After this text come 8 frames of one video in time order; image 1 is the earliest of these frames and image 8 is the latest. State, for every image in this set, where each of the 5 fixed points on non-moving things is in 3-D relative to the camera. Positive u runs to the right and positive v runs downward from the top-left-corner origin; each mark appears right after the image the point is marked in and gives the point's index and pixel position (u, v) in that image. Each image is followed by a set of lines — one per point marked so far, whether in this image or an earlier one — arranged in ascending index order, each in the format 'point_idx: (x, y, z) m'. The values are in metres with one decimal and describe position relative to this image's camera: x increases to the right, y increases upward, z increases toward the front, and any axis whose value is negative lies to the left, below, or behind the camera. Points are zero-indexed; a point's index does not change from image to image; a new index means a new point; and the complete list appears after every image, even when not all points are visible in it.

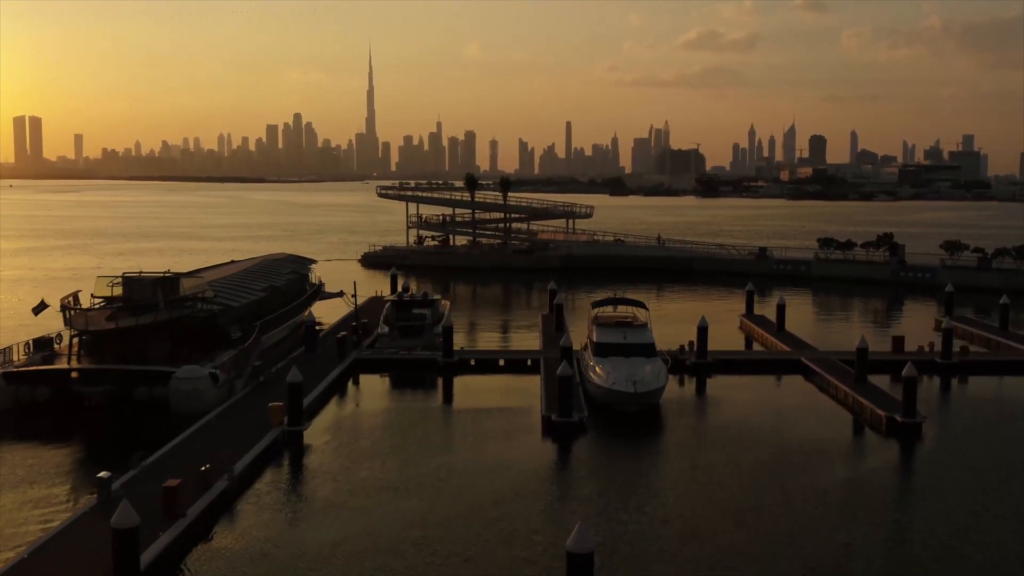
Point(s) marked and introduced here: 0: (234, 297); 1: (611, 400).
0: (-4.9, -0.2, +19.3) m
1: (+1.4, -1.5, +15.1) m
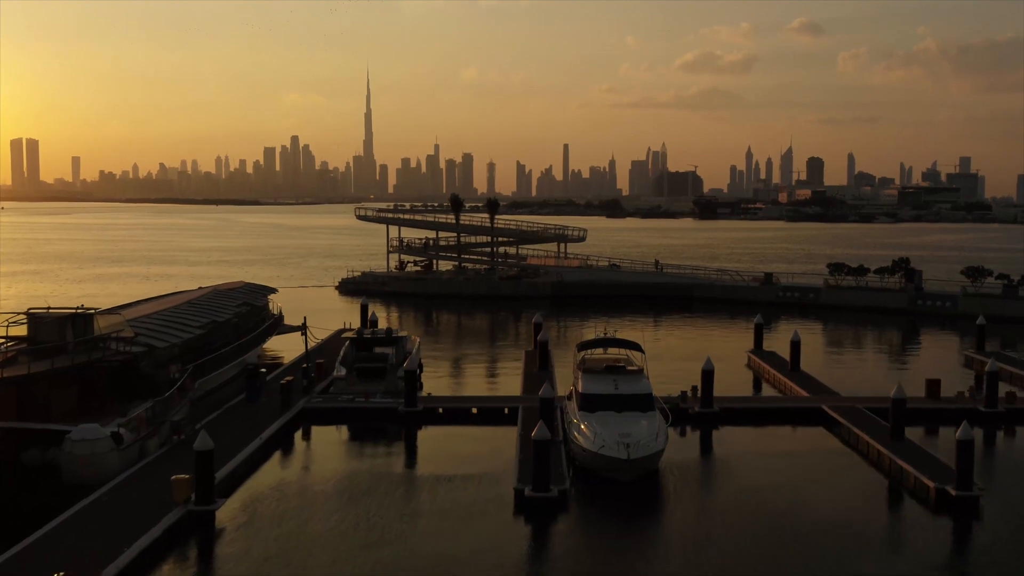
0: (-5.2, -0.7, +16.6) m
1: (+1.0, -2.0, +12.4) m
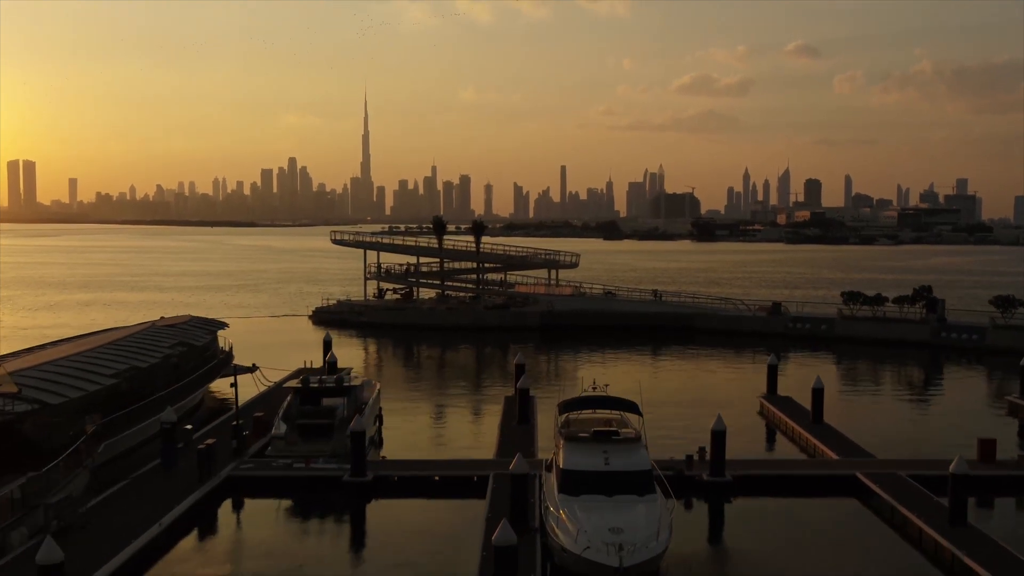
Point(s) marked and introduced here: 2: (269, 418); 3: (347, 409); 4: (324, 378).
0: (-5.6, -1.3, +13.8) m
1: (+0.6, -2.5, +9.6) m
2: (-3.4, -1.8, +15.5) m
3: (-2.3, -1.7, +15.3) m
4: (-2.7, -1.3, +15.8) m
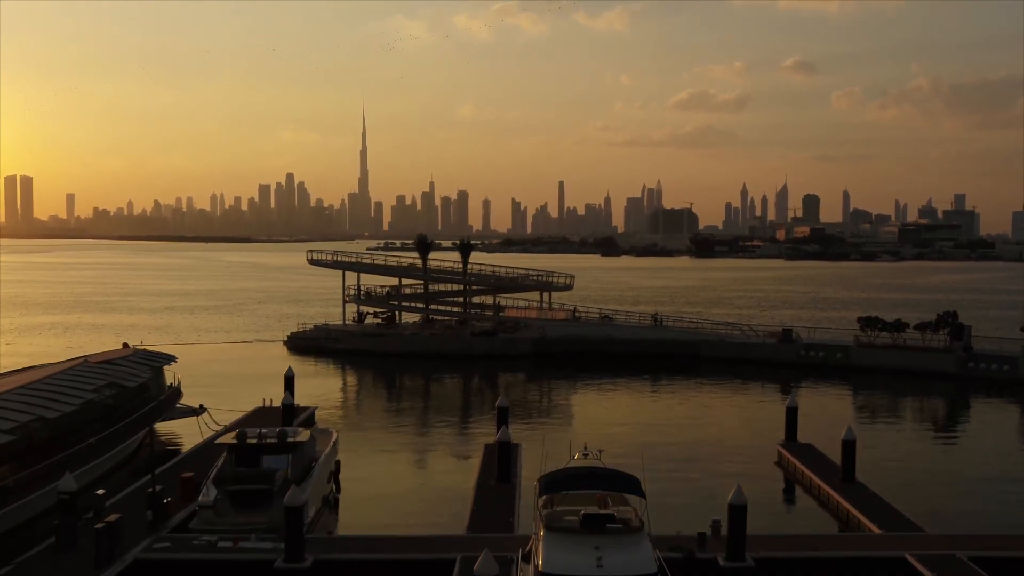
0: (-5.9, -1.7, +11.3) m
1: (+0.3, -2.8, +7.1) m
2: (-3.7, -2.3, +13.0) m
3: (-2.6, -2.1, +12.8) m
4: (-3.0, -1.7, +13.3) m
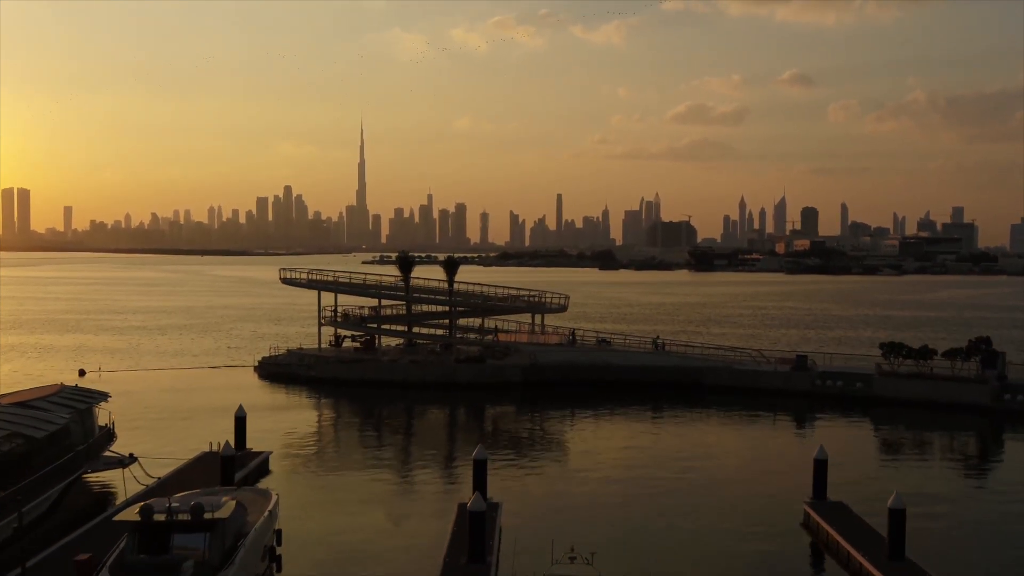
0: (-6.1, -2.0, +8.7) m
1: (+0.1, -3.1, +4.5) m
2: (-3.9, -2.6, +10.5) m
3: (-2.8, -2.5, +10.3) m
4: (-3.2, -2.1, +10.7) m
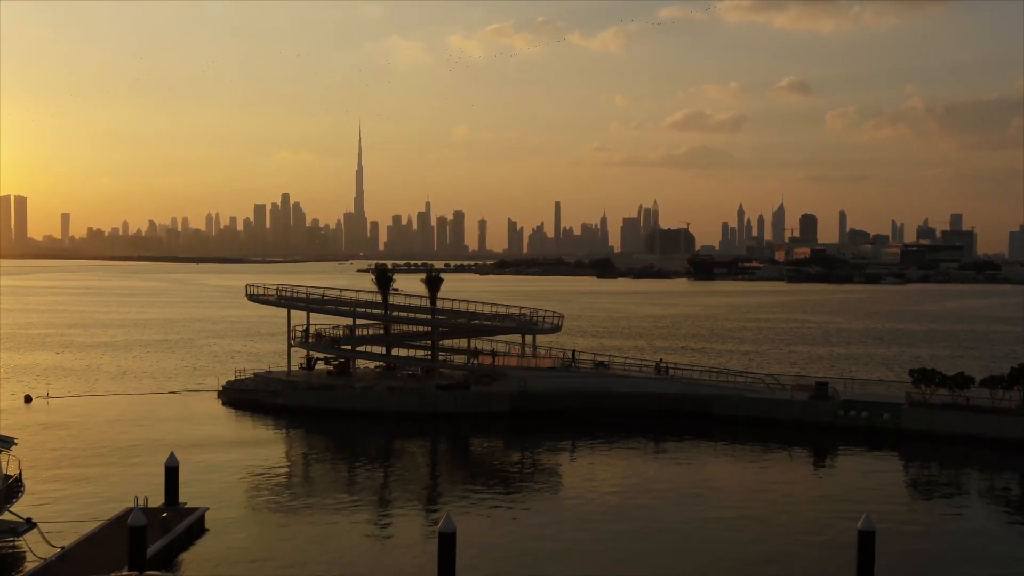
0: (-6.4, -2.3, +5.9) m
1: (-0.2, -3.4, +1.8) m
2: (-4.2, -2.9, +7.7) m
3: (-3.1, -2.8, +7.5) m
4: (-3.5, -2.4, +8.0) m
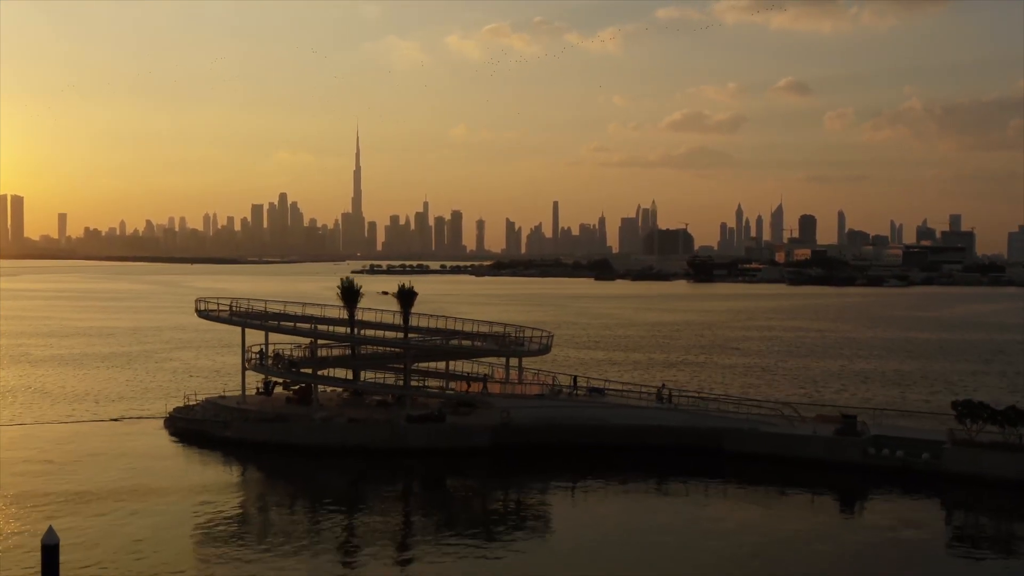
0: (-6.7, -2.7, +2.8) m
1: (-0.5, -3.7, -1.4) m
2: (-4.6, -3.3, +4.5) m
3: (-3.4, -3.1, +4.4) m
4: (-3.9, -2.8, +4.8) m
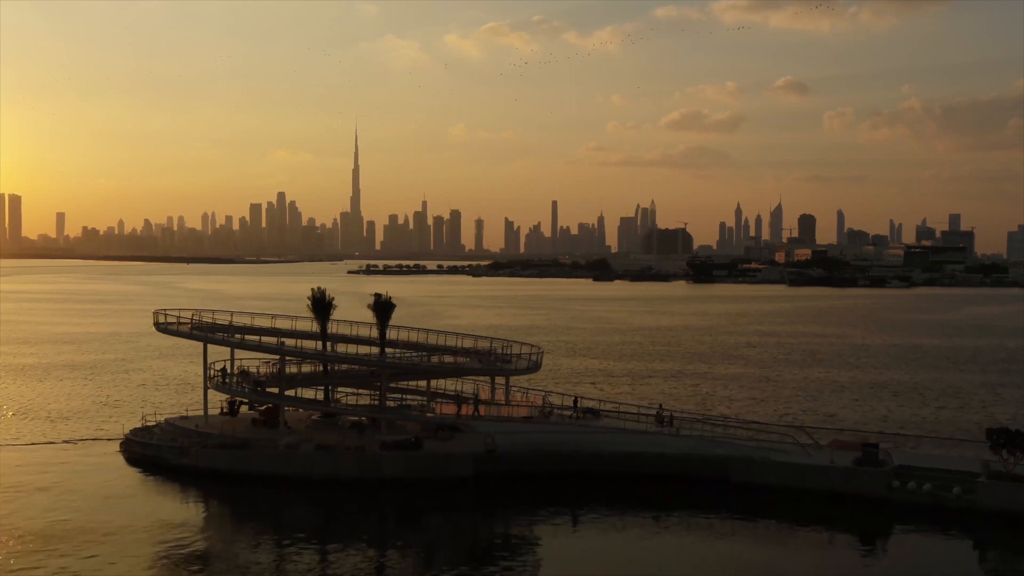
0: (-7.0, -2.9, +0.7) m
1: (-0.8, -4.0, -3.5) m
2: (-4.8, -3.5, +2.5) m
3: (-3.7, -3.4, +2.3) m
4: (-4.1, -3.0, +2.7) m
